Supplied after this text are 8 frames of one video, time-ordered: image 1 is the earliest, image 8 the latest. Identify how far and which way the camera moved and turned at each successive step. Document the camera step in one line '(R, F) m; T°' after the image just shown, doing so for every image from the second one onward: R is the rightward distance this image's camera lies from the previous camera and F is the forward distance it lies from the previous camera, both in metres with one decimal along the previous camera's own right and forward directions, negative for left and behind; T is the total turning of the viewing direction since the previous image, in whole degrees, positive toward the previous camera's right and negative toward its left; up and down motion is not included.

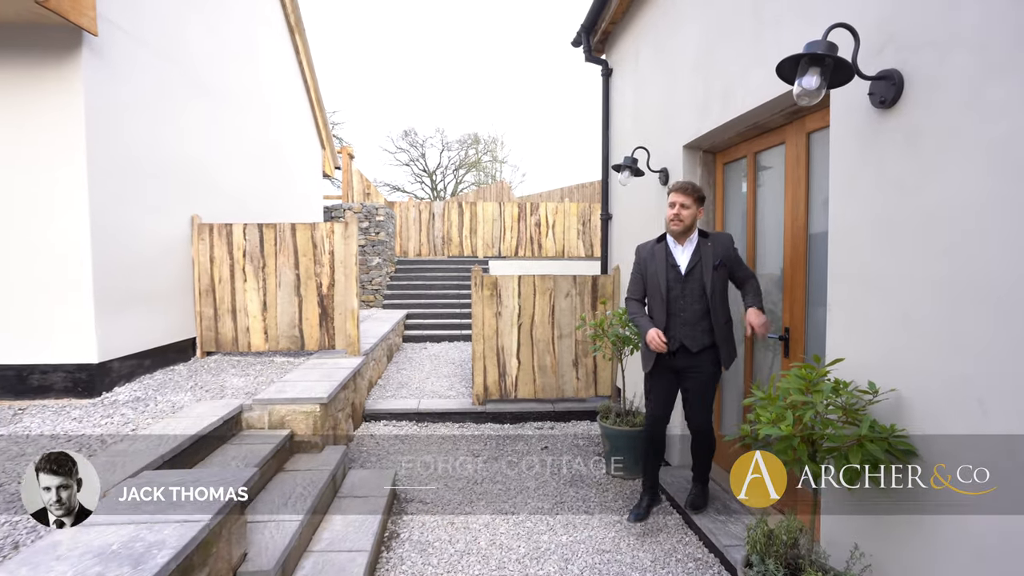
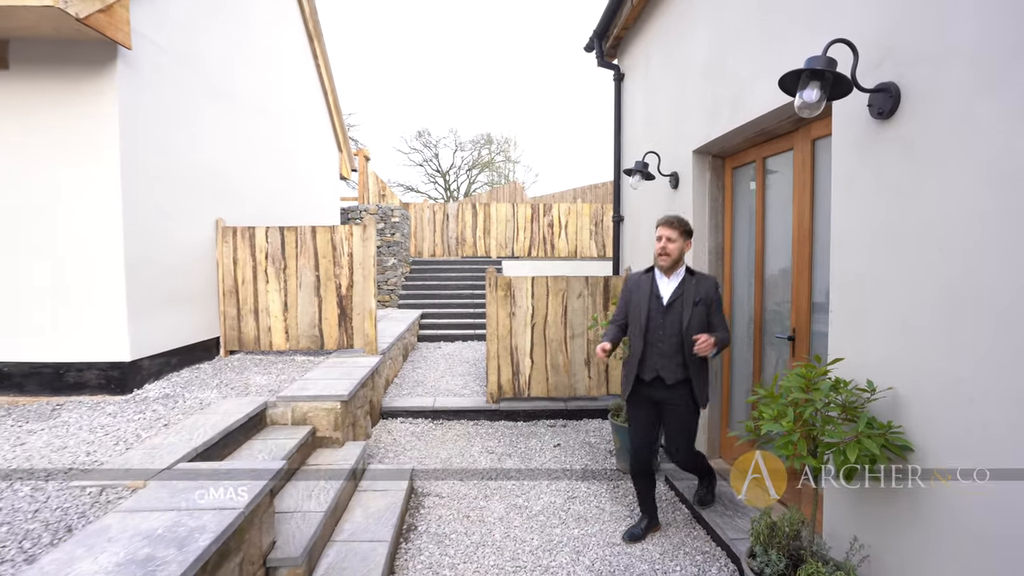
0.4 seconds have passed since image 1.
(0.0, -0.1) m; -2°
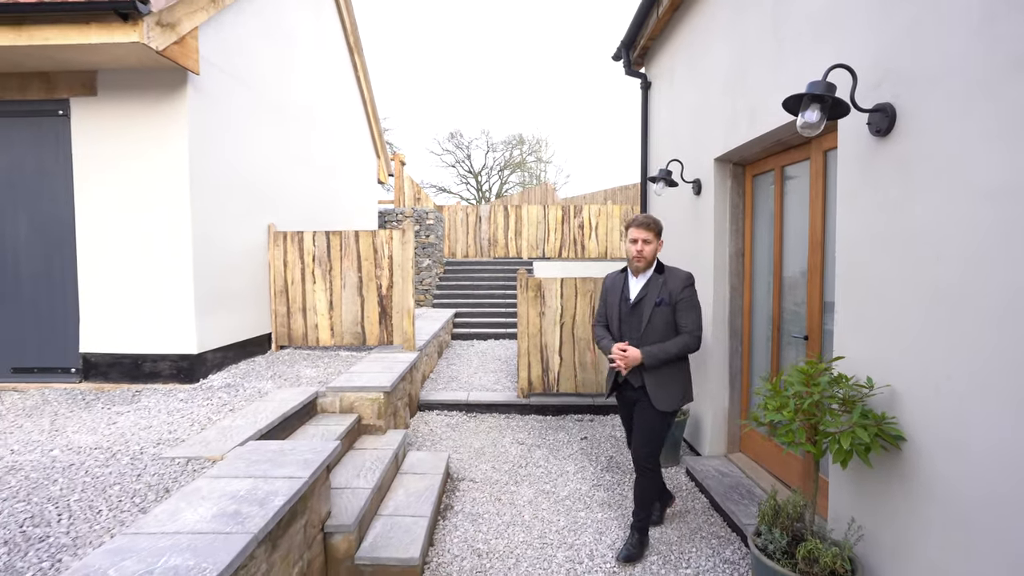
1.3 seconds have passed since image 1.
(0.0, -0.2) m; -4°
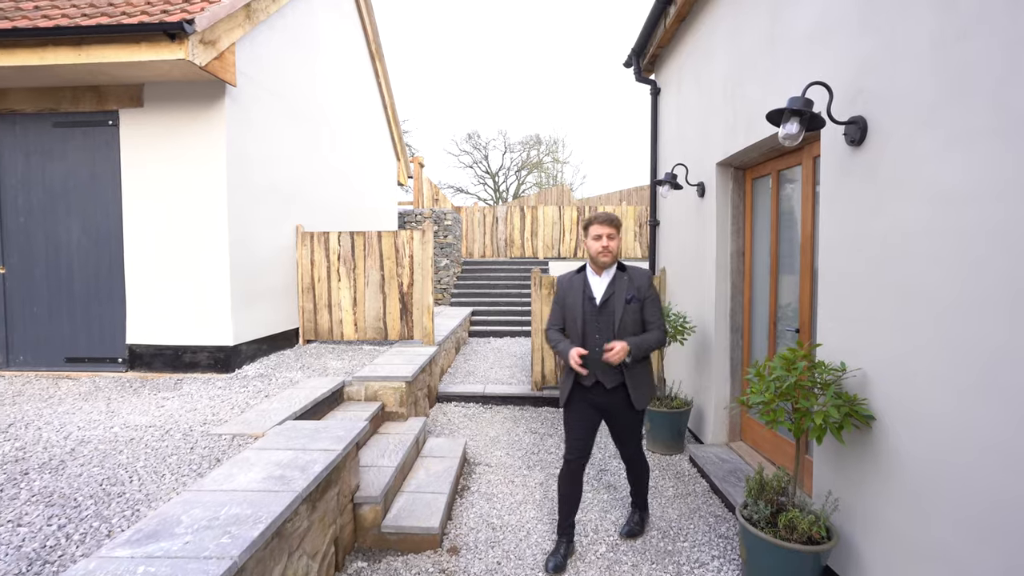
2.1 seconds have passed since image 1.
(0.0, -0.2) m; -2°
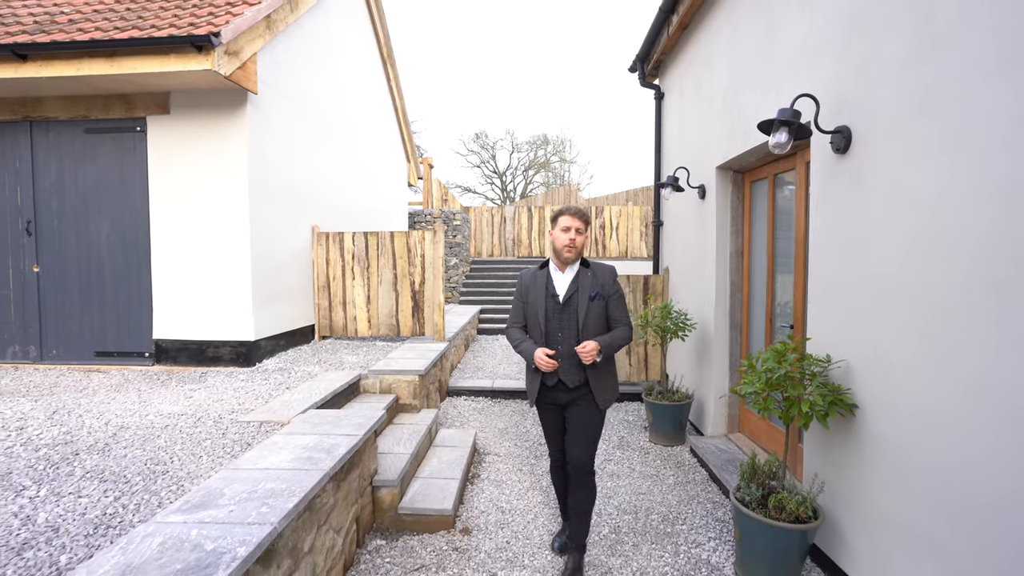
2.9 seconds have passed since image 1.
(0.0, -0.2) m; -1°
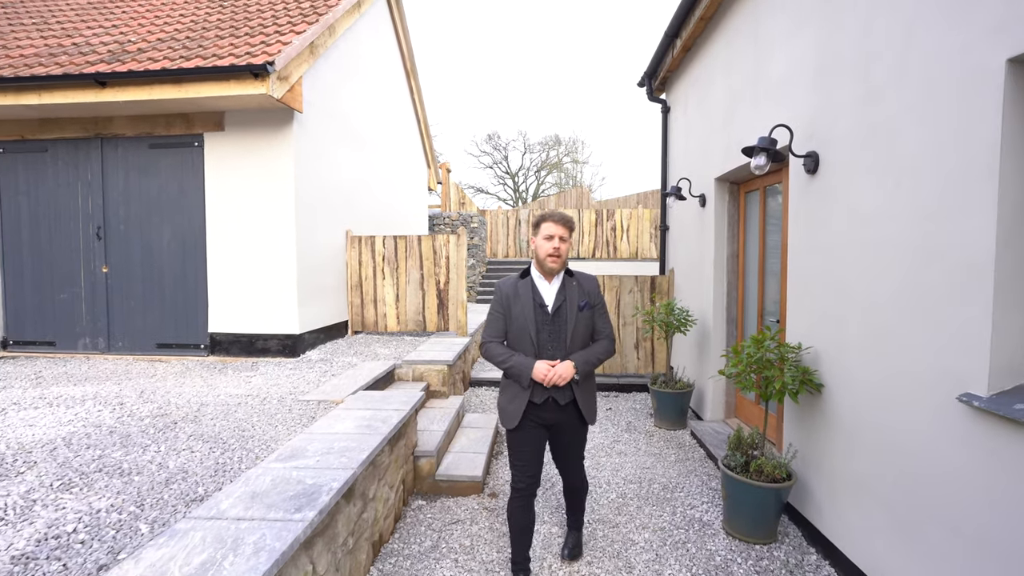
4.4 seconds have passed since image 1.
(-0.1, -0.5) m; -1°
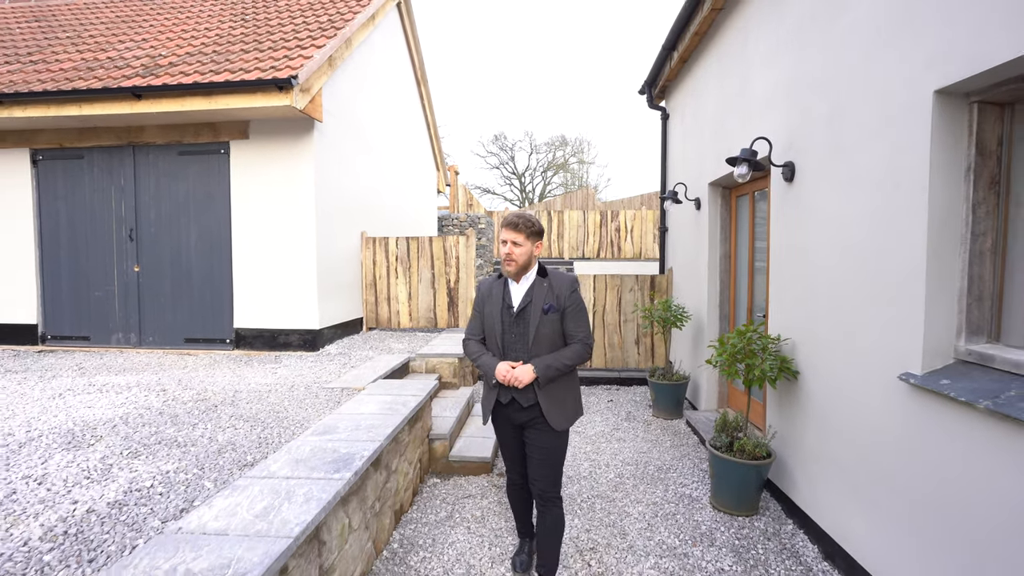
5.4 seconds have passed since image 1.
(0.0, -0.3) m; -1°
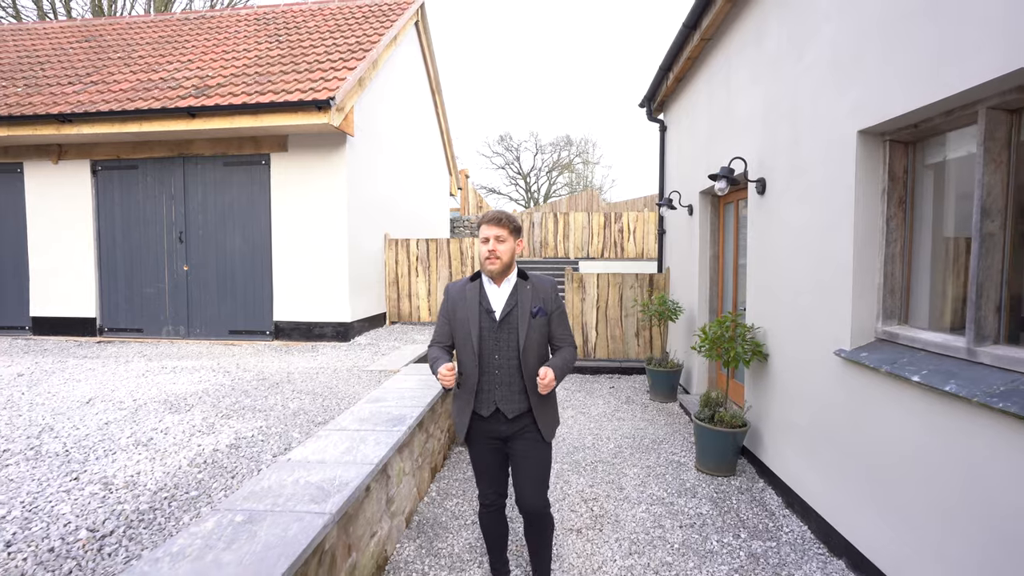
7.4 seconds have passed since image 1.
(-0.1, -0.6) m; -1°
